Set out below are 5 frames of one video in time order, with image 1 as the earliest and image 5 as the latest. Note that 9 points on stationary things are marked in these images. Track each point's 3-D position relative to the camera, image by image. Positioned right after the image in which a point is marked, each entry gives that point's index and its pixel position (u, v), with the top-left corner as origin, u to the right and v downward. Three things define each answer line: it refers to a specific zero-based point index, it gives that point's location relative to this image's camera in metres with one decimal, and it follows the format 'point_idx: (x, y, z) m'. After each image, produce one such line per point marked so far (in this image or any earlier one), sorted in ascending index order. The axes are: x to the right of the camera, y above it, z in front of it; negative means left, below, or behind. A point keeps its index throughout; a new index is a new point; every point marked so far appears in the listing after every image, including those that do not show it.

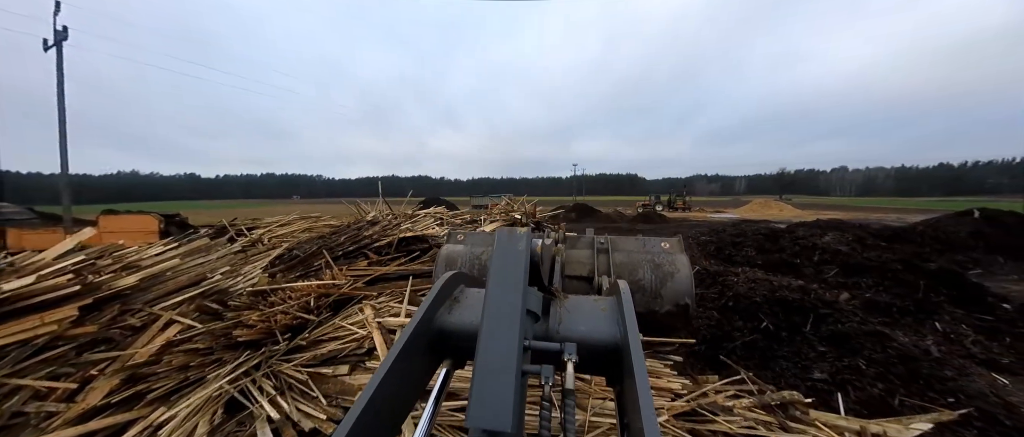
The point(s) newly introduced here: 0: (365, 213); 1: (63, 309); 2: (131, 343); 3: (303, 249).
0: (-3.0, +0.1, +6.5) m
1: (-3.3, -0.6, +2.4) m
2: (-2.9, -0.9, +2.4) m
3: (-2.8, -0.4, +4.2) m
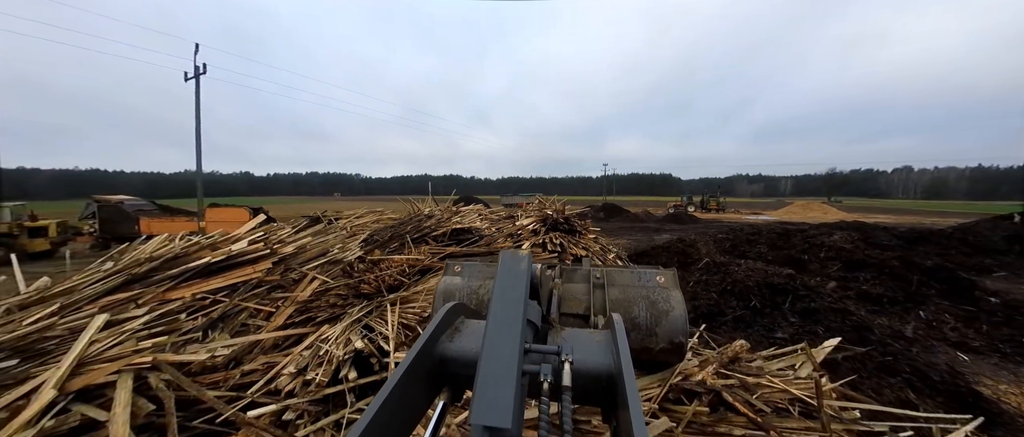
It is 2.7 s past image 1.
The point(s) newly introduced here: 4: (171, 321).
0: (-2.3, +0.2, +7.7) m
1: (-3.0, -0.5, +3.7) m
2: (-2.6, -0.8, +3.7) m
3: (-2.3, -0.3, +5.4) m
4: (-3.1, -0.9, +2.9) m
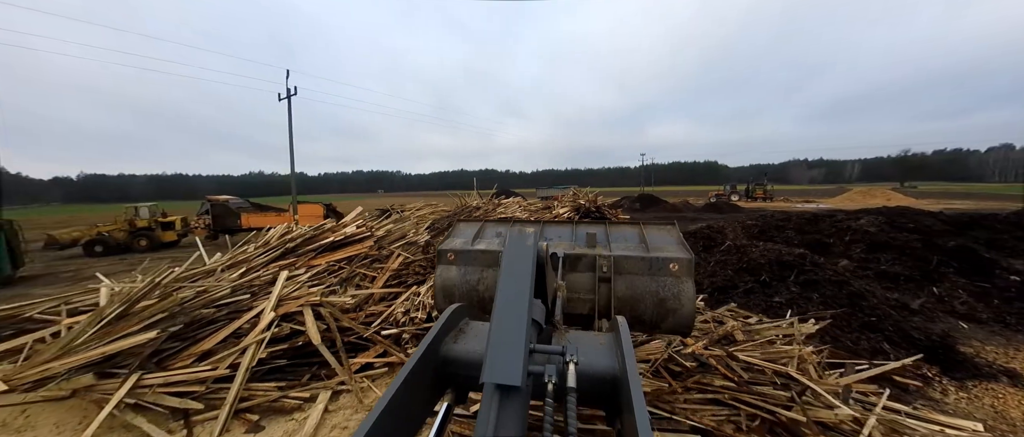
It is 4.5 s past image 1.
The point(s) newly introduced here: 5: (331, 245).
0: (-1.2, +0.5, +8.8) m
1: (-2.4, -0.4, +4.9) m
2: (-2.0, -0.6, +4.9) m
3: (-1.5, -0.1, +6.6) m
4: (-2.6, -0.8, +4.2) m
5: (-2.8, -0.4, +4.8) m
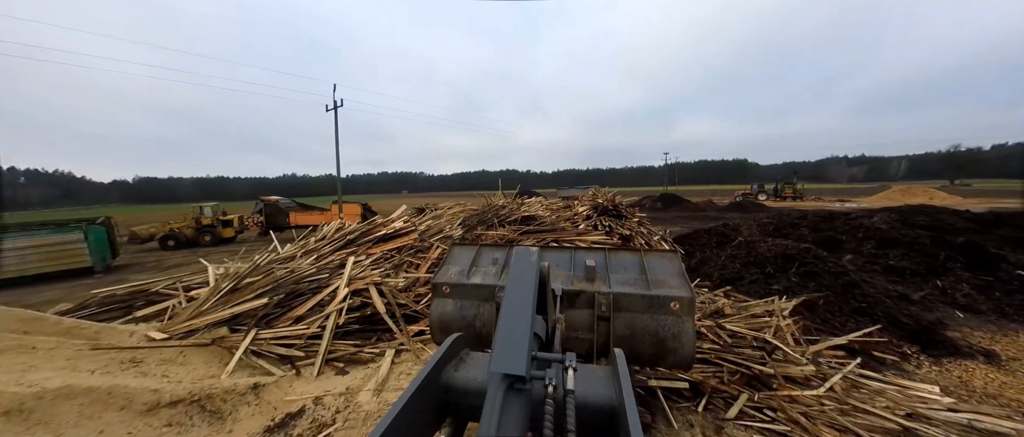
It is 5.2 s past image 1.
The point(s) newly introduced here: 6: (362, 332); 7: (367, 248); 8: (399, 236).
0: (-0.5, +0.5, +9.6) m
1: (-1.9, -0.3, +5.8) m
2: (-1.5, -0.6, +5.7) m
3: (-0.9, 0.0, +7.3) m
4: (-2.2, -0.7, +5.0) m
5: (-2.3, -0.3, +5.6) m
6: (-1.9, -1.5, +4.0) m
7: (-2.5, -0.5, +5.3) m
8: (-2.1, -0.3, +5.7) m
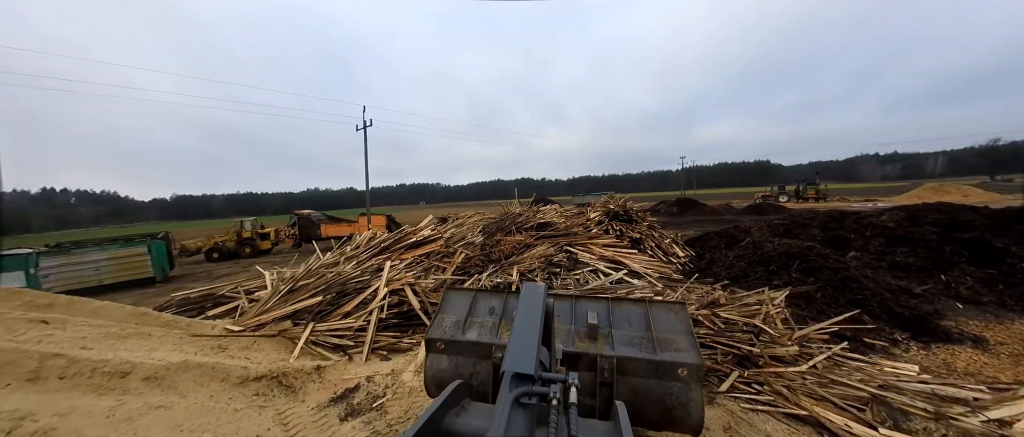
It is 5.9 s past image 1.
0: (0.0, +0.3, +10.2) m
1: (-1.6, -0.5, +6.4) m
2: (-1.2, -0.7, +6.3) m
3: (-0.5, -0.2, +7.9) m
4: (-1.9, -0.9, +5.6) m
5: (-2.0, -0.5, +6.3) m
6: (-1.7, -1.6, +4.6) m
7: (-2.2, -0.7, +6.0) m
8: (-1.8, -0.5, +6.3) m
